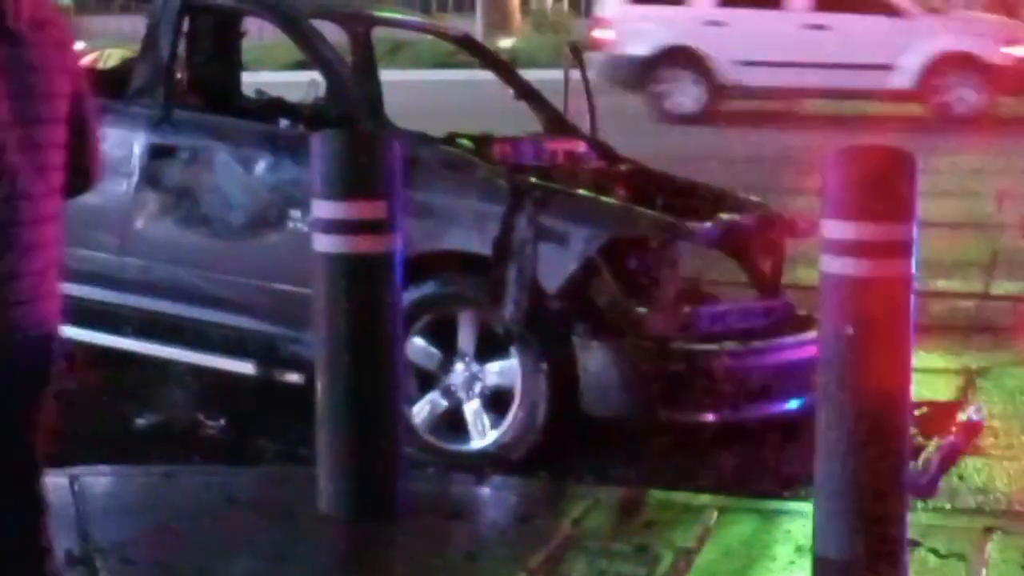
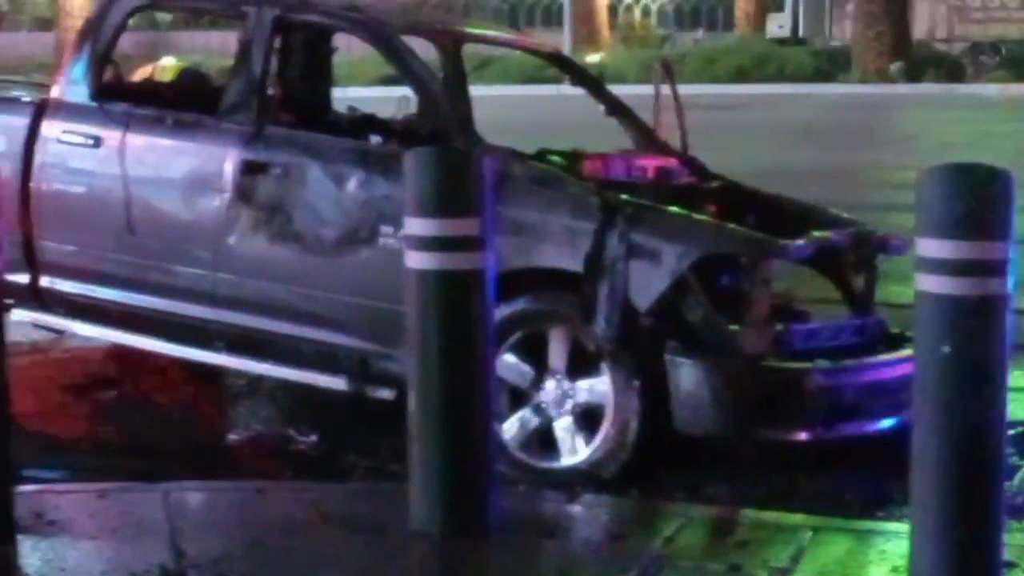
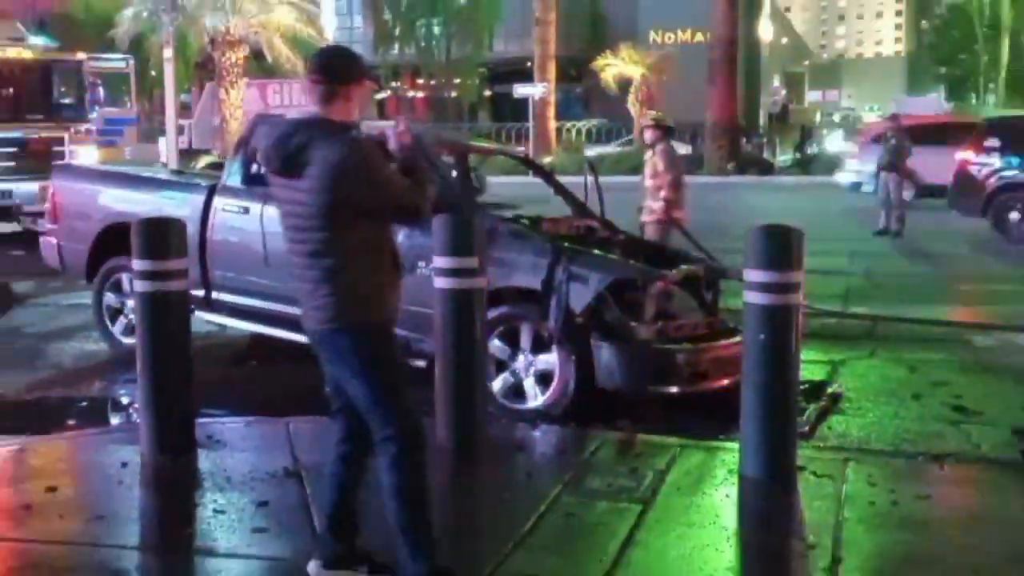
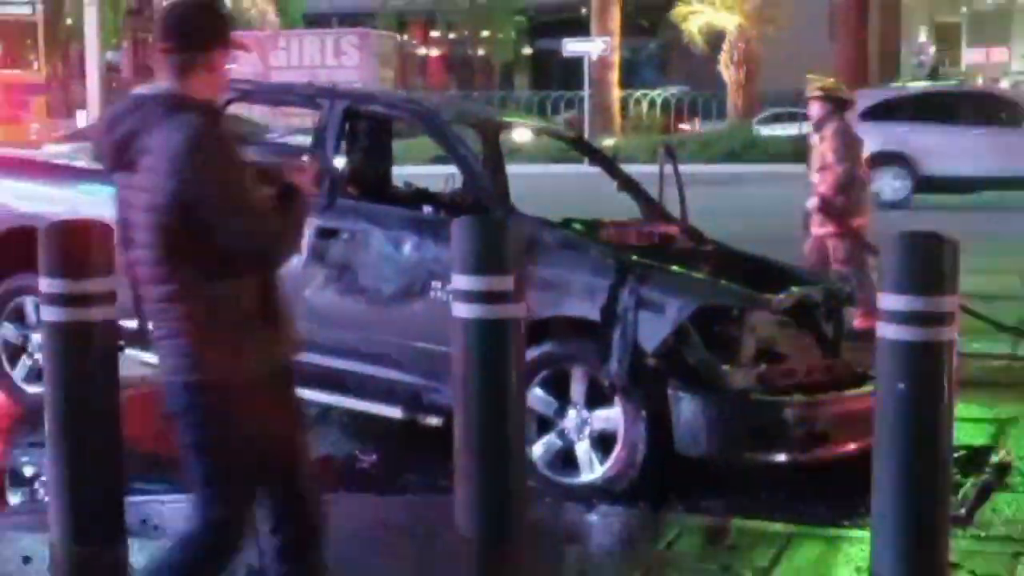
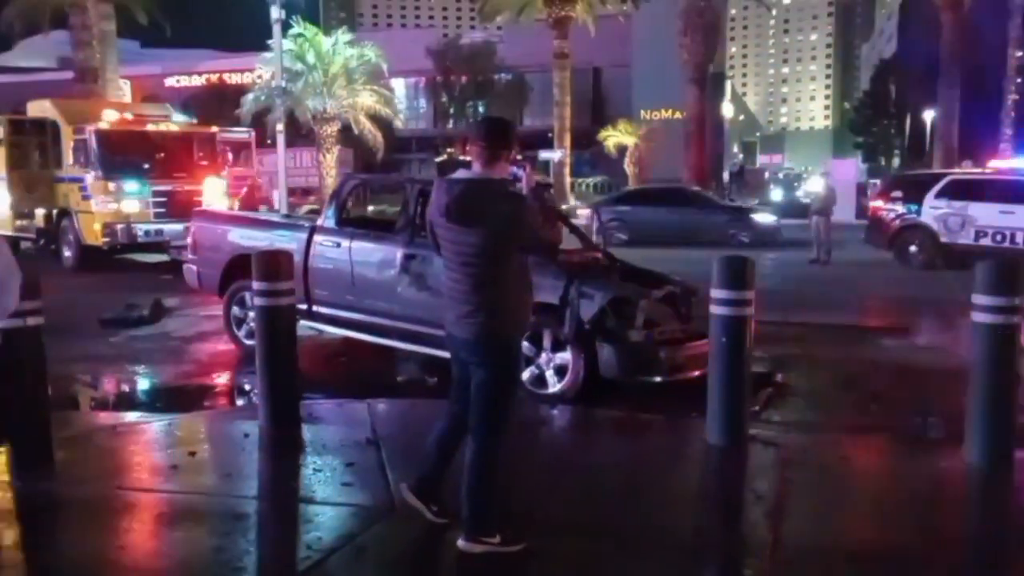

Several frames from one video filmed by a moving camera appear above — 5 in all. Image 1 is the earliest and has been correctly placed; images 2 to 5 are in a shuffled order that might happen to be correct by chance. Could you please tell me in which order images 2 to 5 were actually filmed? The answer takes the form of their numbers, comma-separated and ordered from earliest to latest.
2, 4, 3, 5
